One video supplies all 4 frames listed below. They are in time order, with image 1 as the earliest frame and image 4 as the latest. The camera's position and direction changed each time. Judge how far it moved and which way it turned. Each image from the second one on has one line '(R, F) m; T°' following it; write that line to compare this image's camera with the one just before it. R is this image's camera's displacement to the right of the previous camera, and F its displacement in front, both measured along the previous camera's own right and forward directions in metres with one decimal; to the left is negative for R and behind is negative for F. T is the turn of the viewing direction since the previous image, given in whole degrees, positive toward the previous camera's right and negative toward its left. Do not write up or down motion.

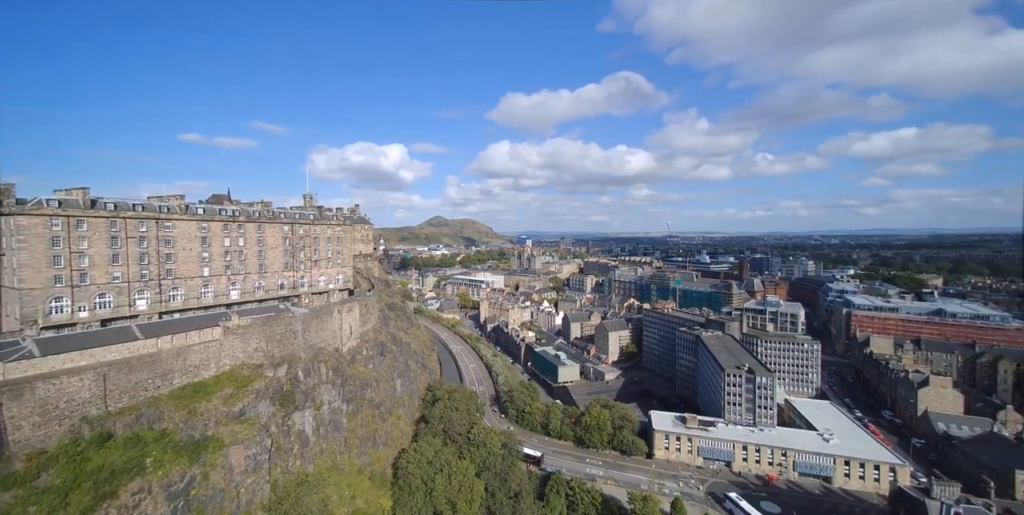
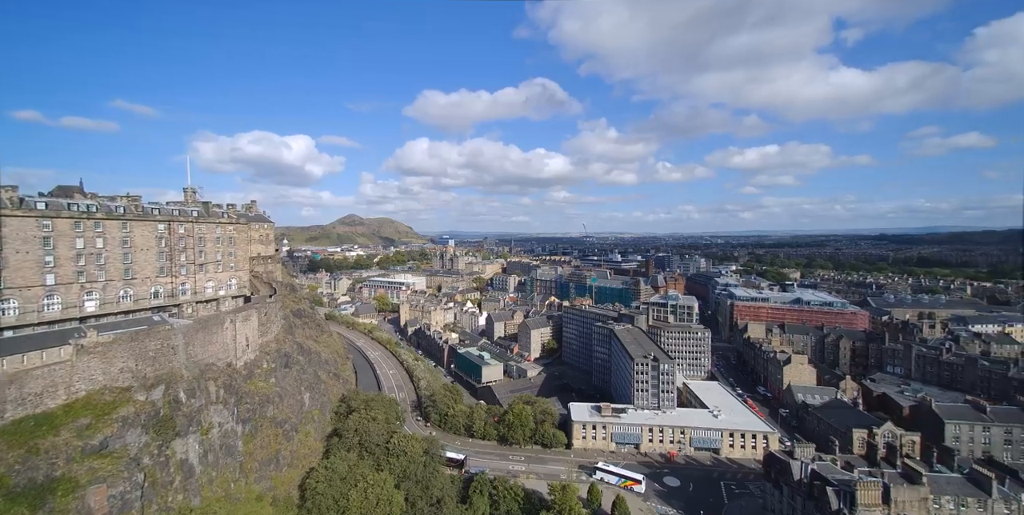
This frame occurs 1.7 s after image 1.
(+0.3, +1.3) m; +9°
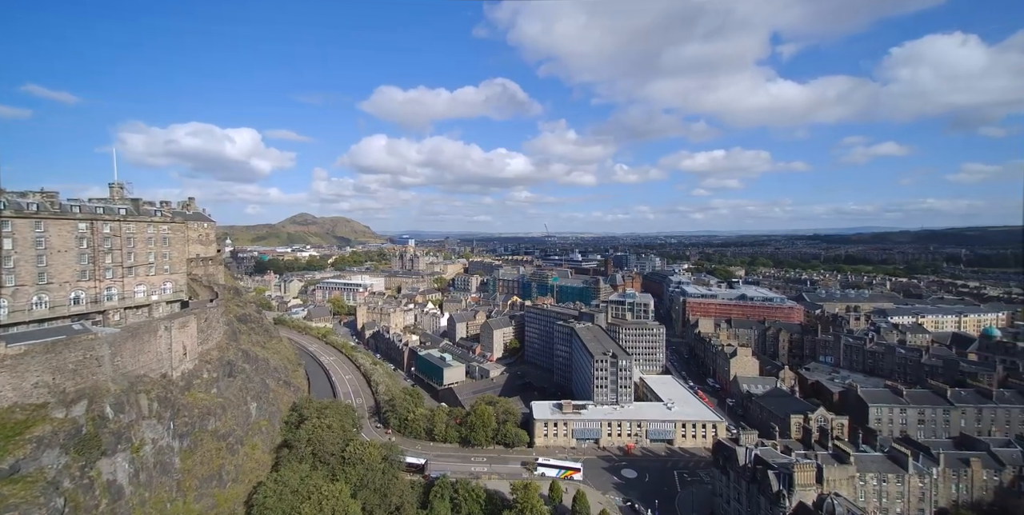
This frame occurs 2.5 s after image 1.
(+0.1, +0.7) m; +5°
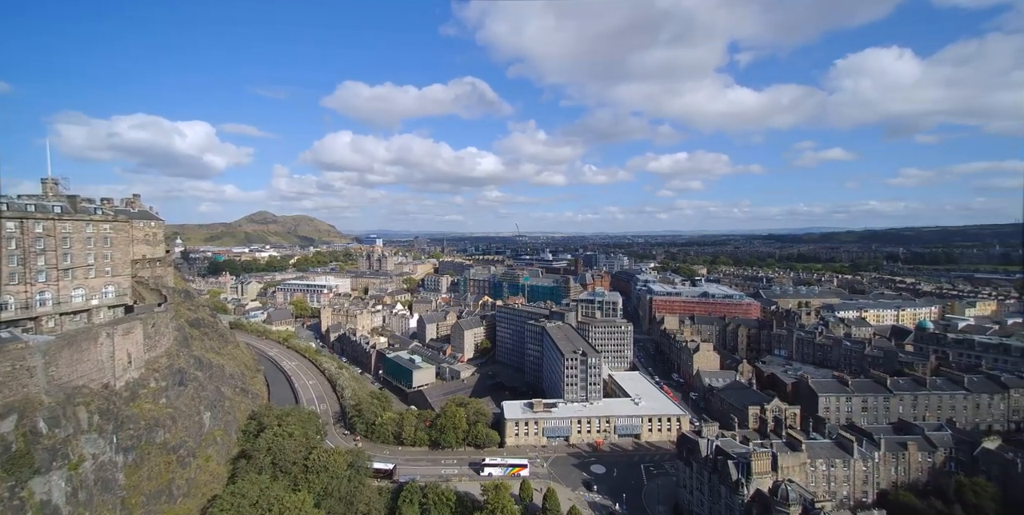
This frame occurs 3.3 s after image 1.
(+0.1, +0.6) m; +4°
